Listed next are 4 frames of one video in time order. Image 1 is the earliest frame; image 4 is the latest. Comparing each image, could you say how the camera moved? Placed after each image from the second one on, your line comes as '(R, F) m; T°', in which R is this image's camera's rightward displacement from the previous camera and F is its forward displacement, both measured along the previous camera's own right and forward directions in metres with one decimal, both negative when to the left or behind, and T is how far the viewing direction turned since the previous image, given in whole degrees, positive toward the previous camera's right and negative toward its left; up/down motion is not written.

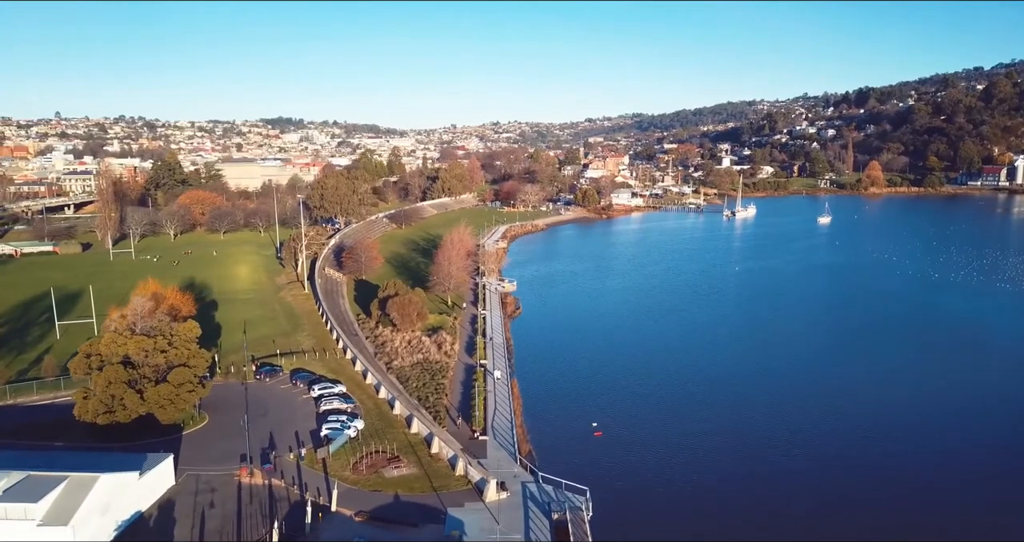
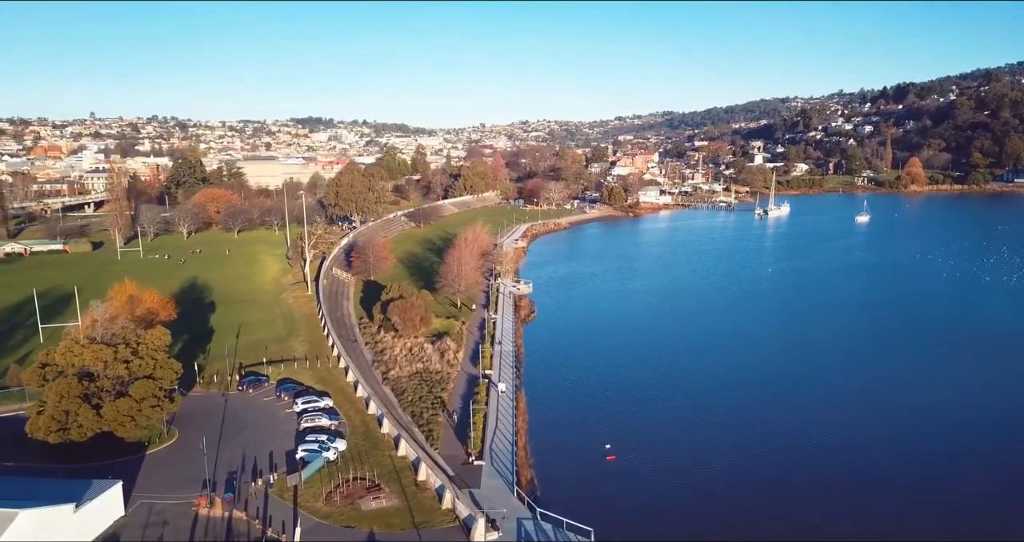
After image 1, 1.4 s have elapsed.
(+0.6, +1.7) m; -2°
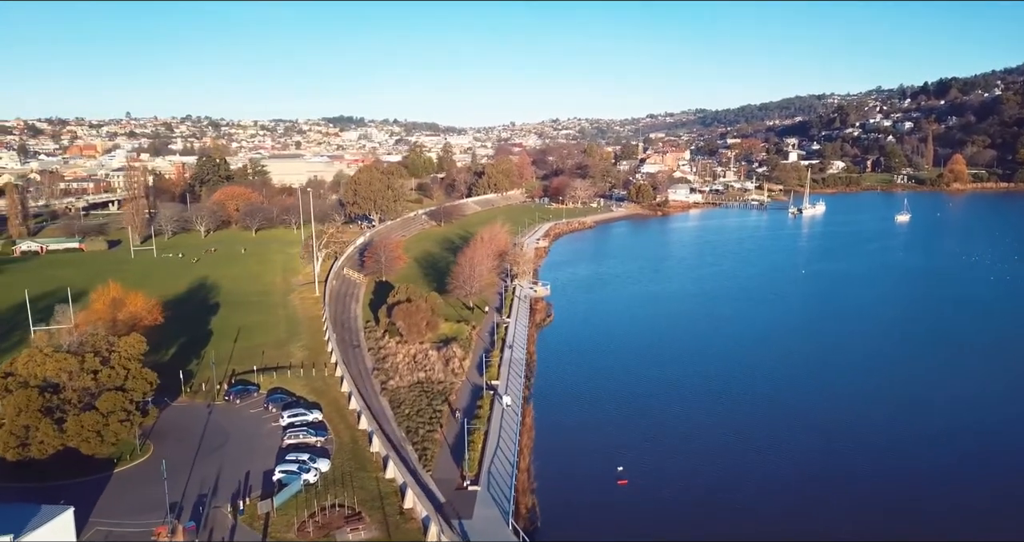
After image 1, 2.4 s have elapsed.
(+0.5, +1.4) m; -2°
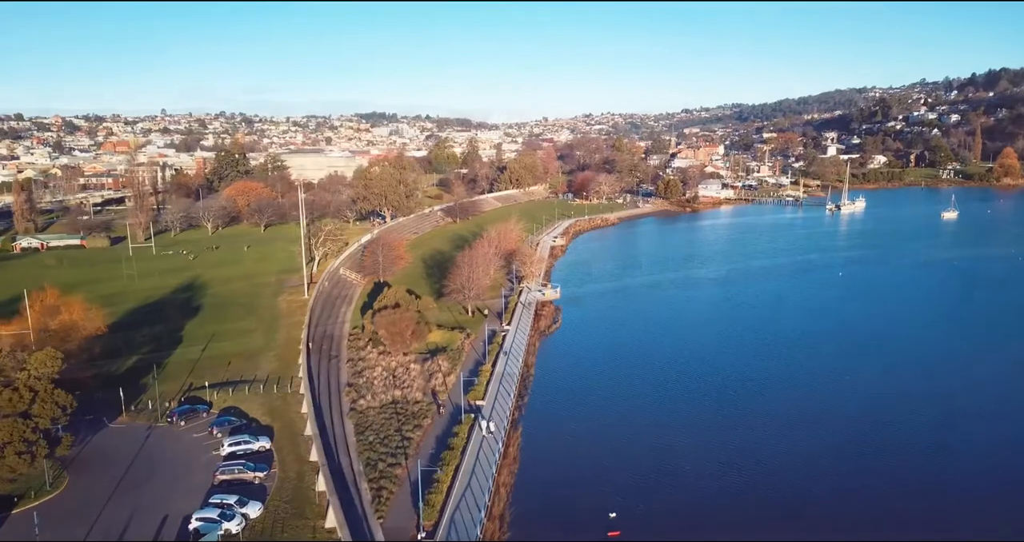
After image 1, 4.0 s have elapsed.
(+1.0, +2.2) m; -3°
